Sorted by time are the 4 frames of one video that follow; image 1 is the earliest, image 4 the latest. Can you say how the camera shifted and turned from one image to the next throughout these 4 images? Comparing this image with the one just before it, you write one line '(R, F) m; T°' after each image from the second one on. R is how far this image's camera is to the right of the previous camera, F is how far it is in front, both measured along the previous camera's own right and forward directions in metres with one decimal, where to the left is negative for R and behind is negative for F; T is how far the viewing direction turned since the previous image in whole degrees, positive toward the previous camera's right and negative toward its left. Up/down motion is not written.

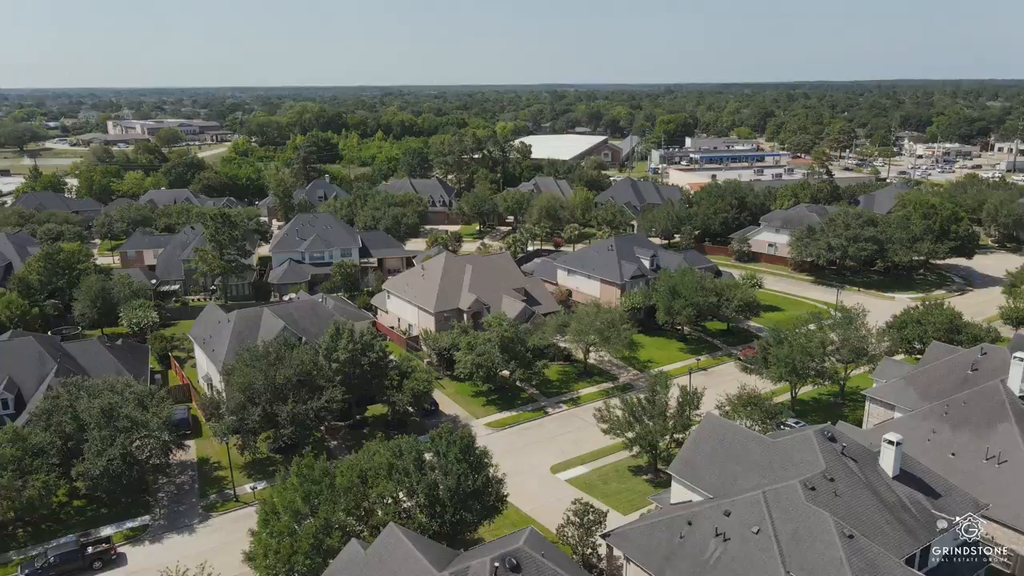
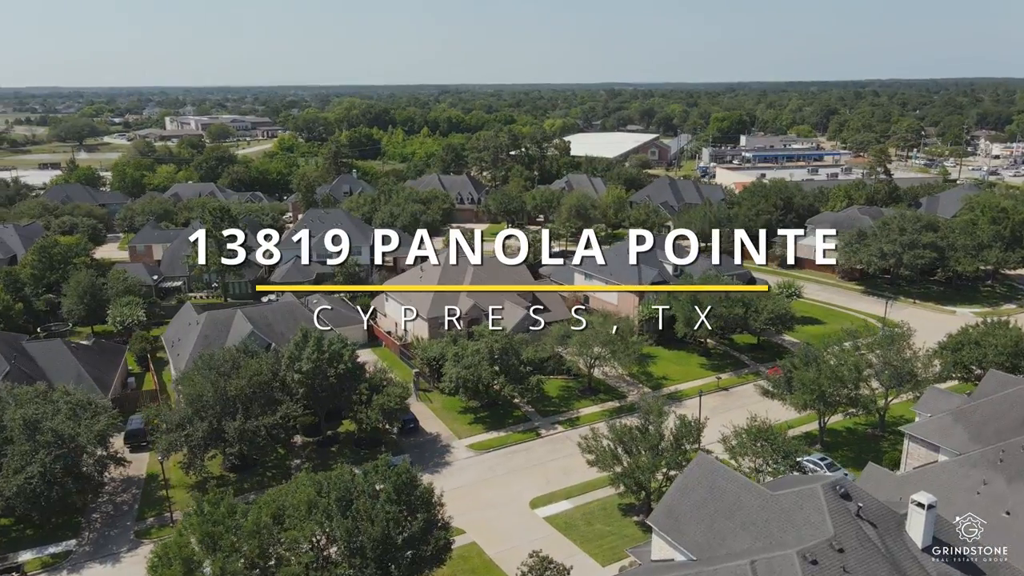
(+3.2, +4.3) m; -4°
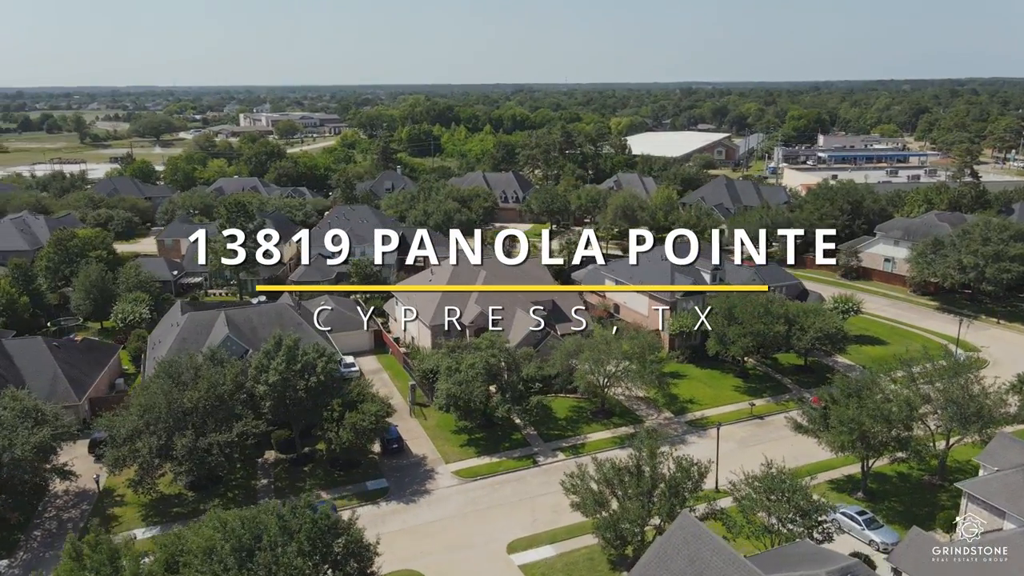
(+3.3, +4.1) m; -6°
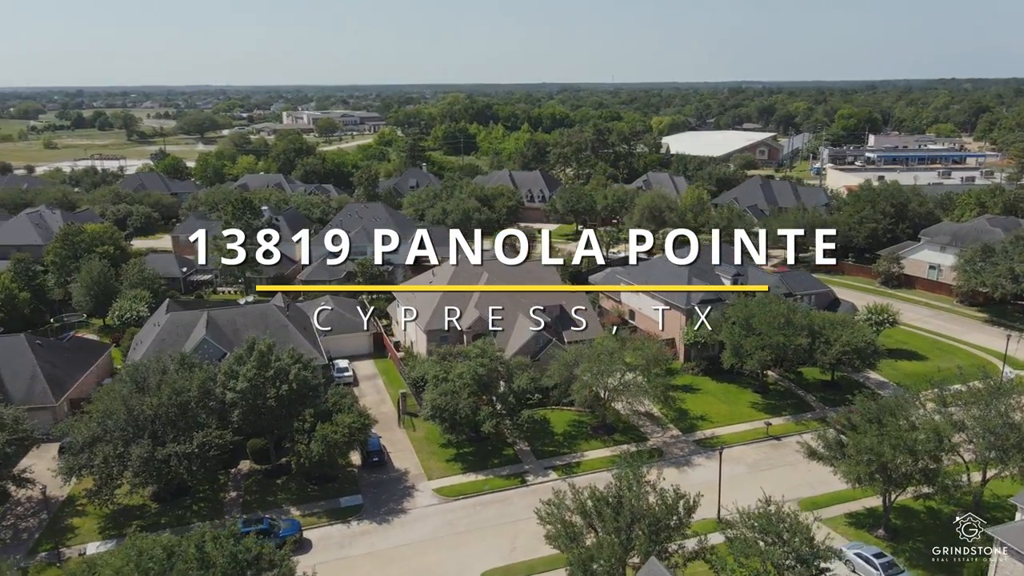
(+2.2, +2.4) m; -3°
